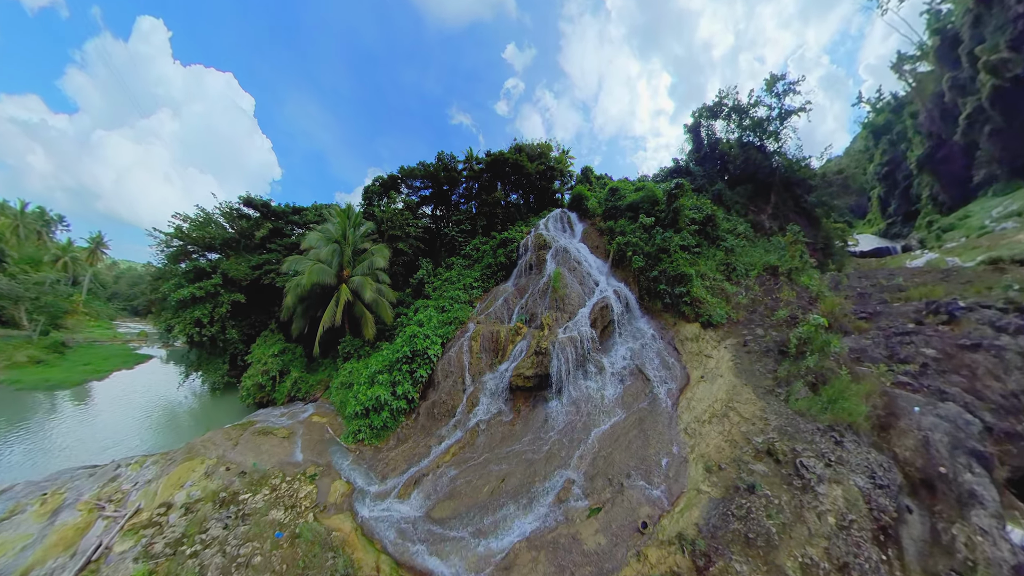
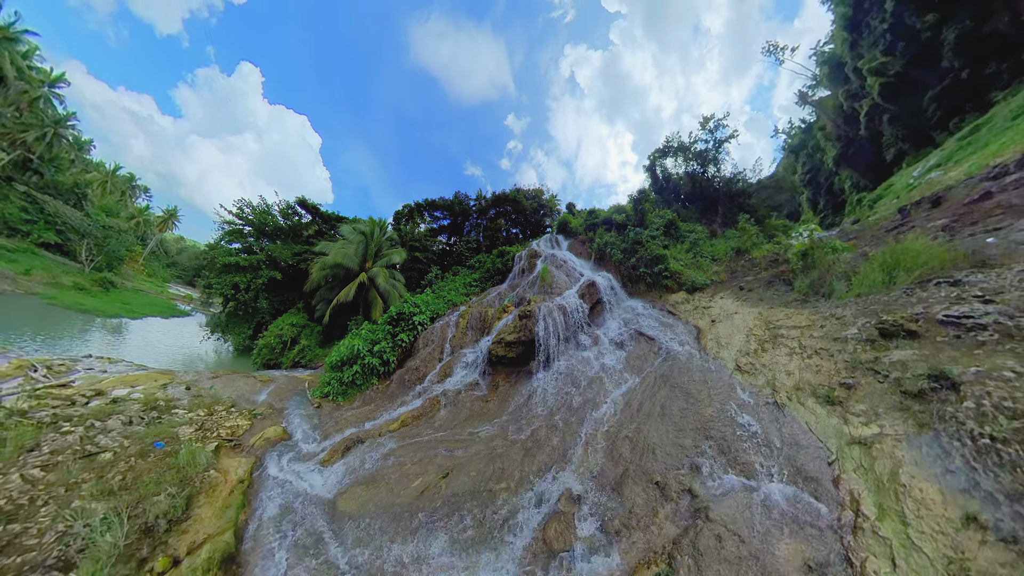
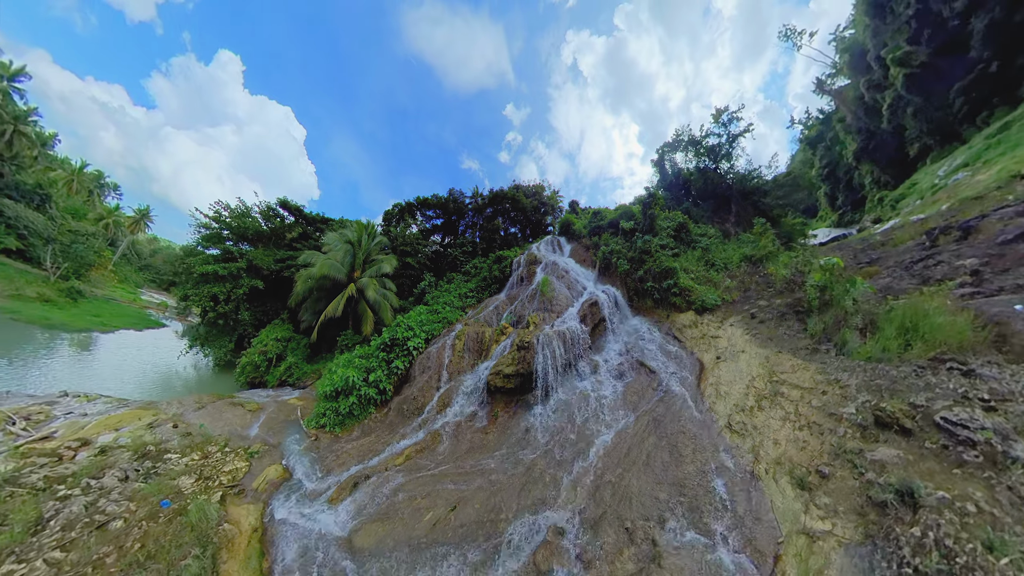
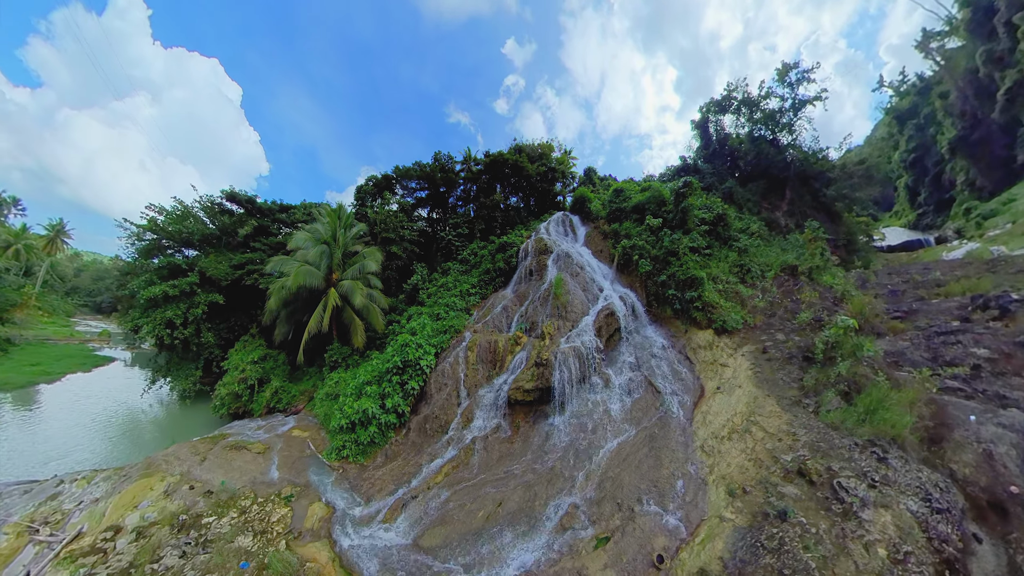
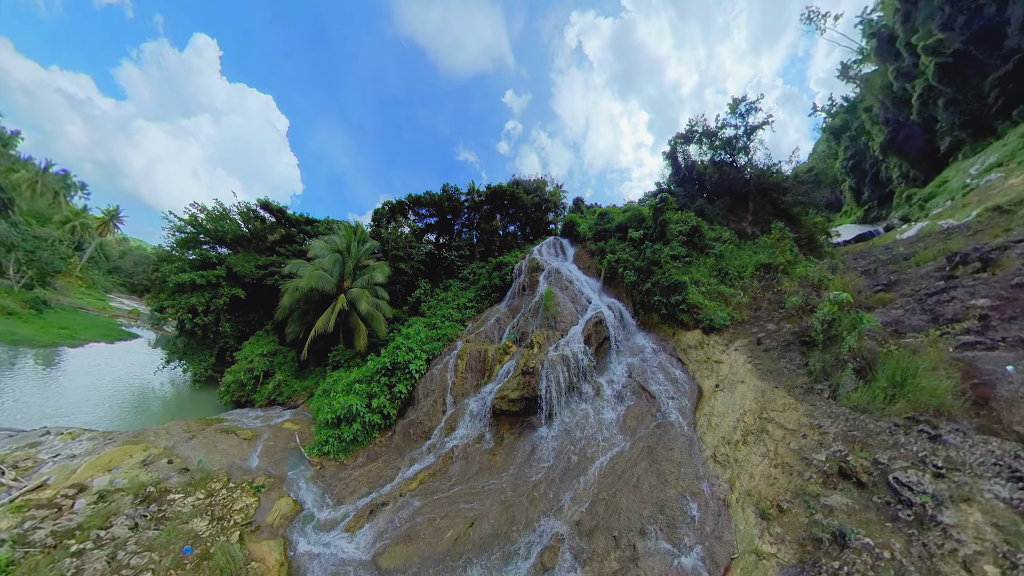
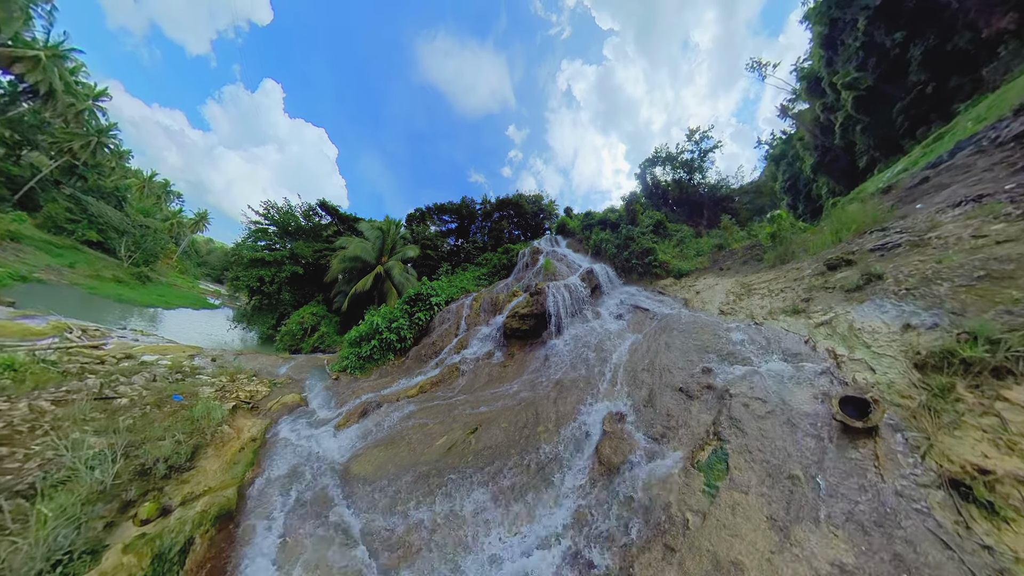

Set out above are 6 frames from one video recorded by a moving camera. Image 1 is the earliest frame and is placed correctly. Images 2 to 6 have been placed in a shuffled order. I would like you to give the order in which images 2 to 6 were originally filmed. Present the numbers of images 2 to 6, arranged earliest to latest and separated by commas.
4, 5, 3, 2, 6
